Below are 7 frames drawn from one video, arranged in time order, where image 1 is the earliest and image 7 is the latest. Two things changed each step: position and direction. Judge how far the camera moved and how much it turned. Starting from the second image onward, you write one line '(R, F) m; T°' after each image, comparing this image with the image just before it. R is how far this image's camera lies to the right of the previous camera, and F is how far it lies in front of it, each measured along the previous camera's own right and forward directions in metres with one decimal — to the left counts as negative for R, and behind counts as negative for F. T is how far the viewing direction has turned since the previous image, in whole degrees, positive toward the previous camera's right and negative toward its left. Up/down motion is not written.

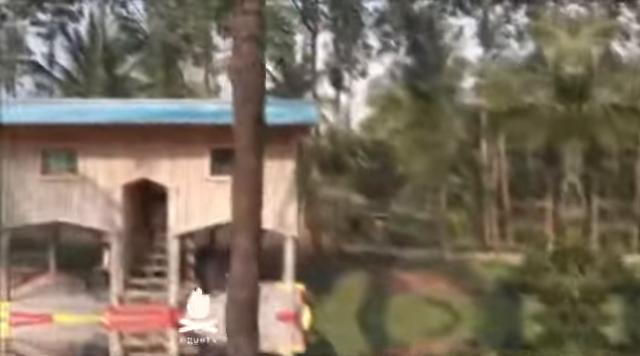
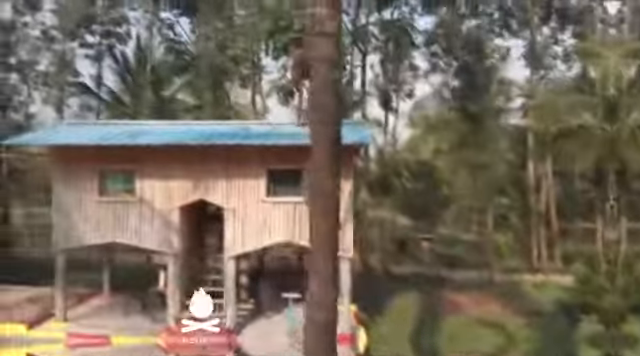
(-0.7, +0.2) m; -3°
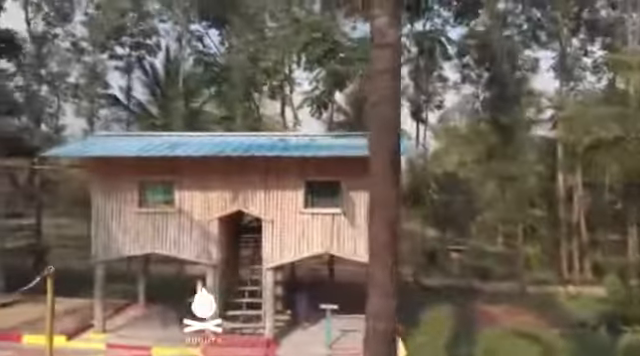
(-0.6, 0.0) m; -2°
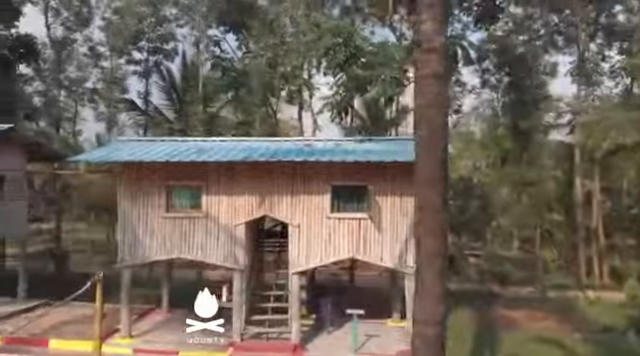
(-0.5, 0.0) m; -1°
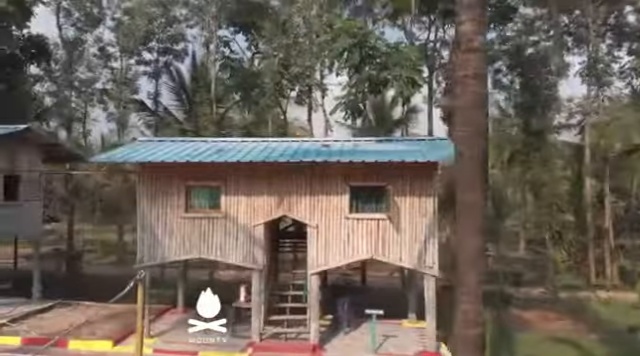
(-0.5, 0.0) m; 0°
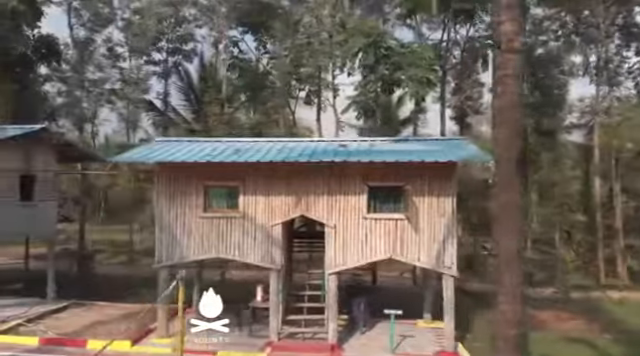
(-0.5, 0.0) m; 0°
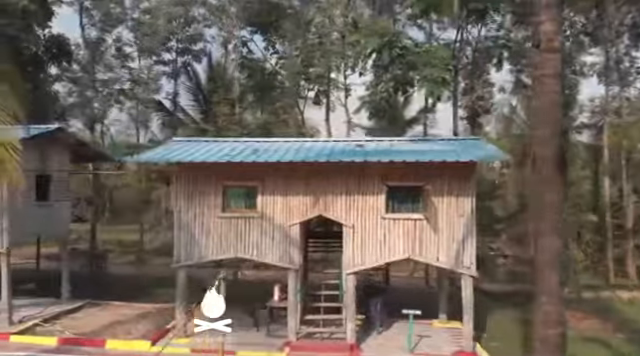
(-0.5, 0.0) m; 0°
